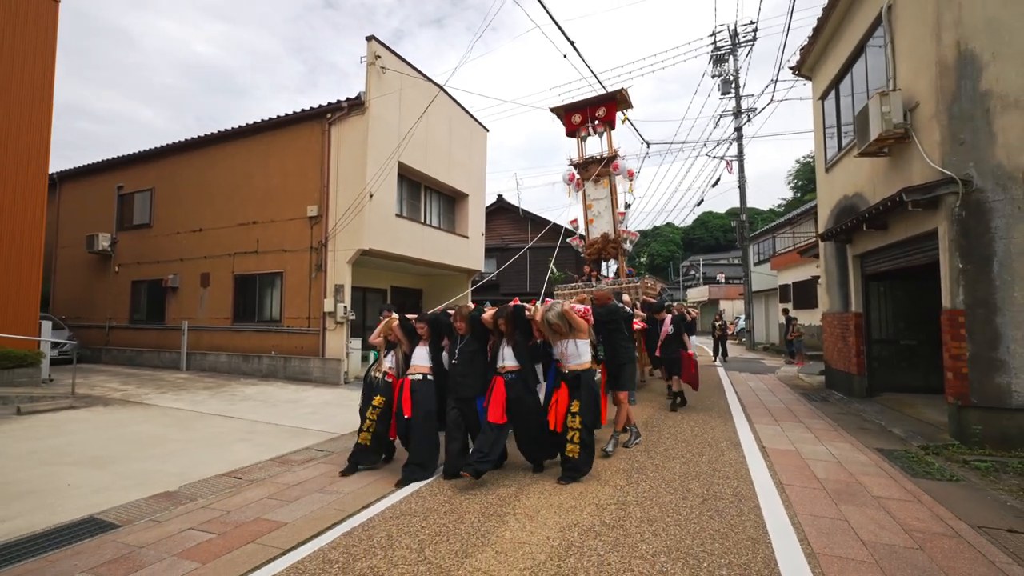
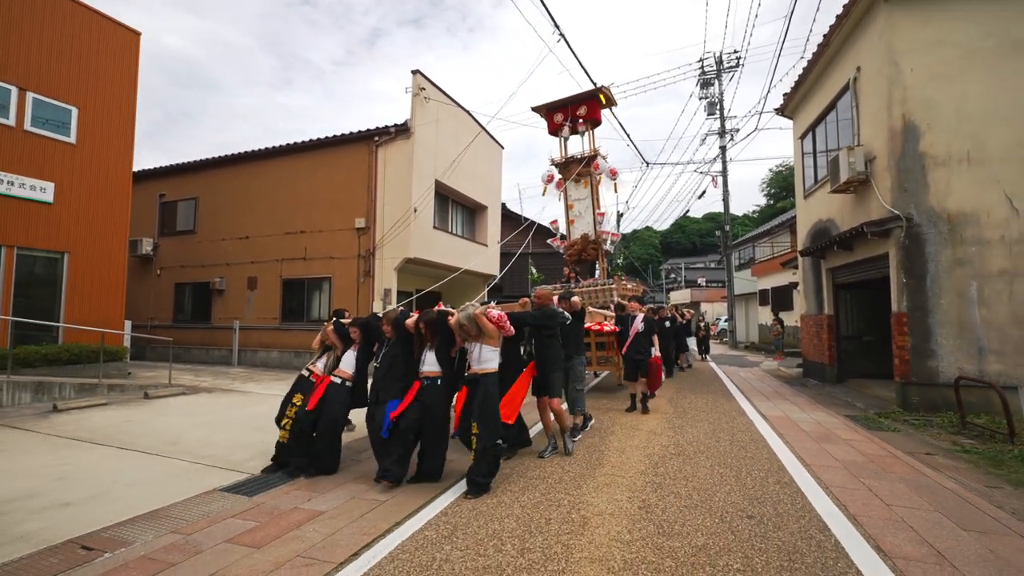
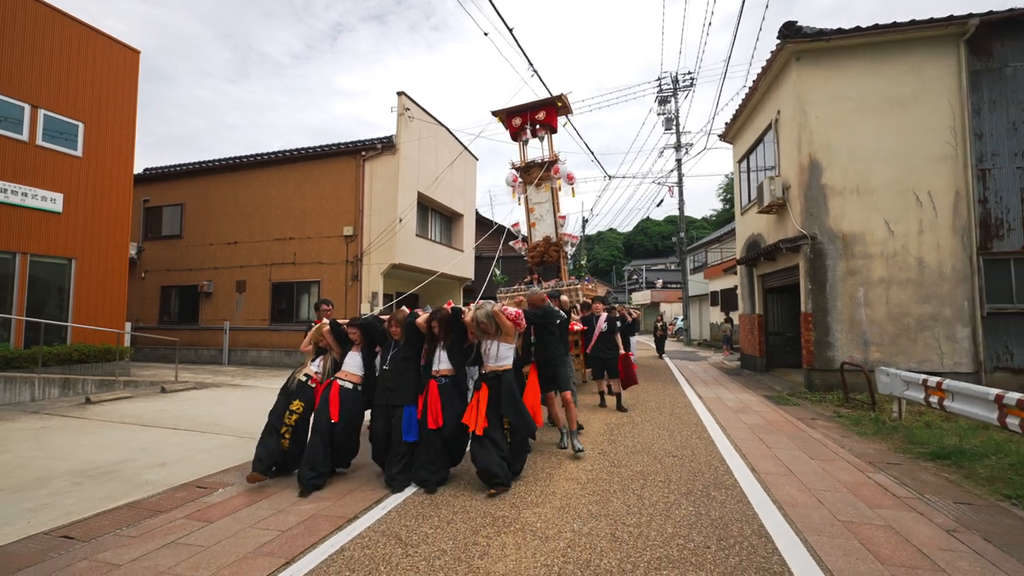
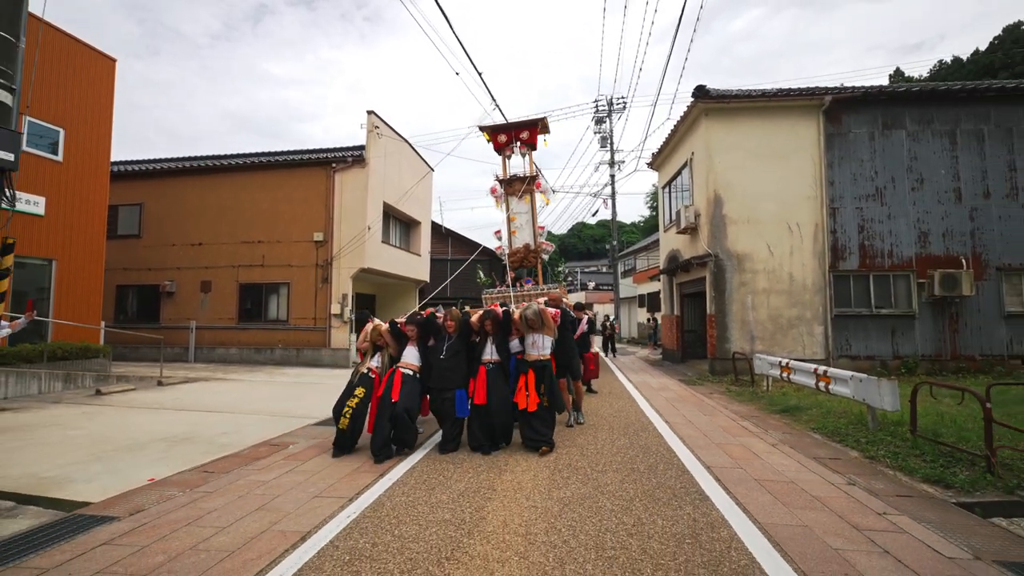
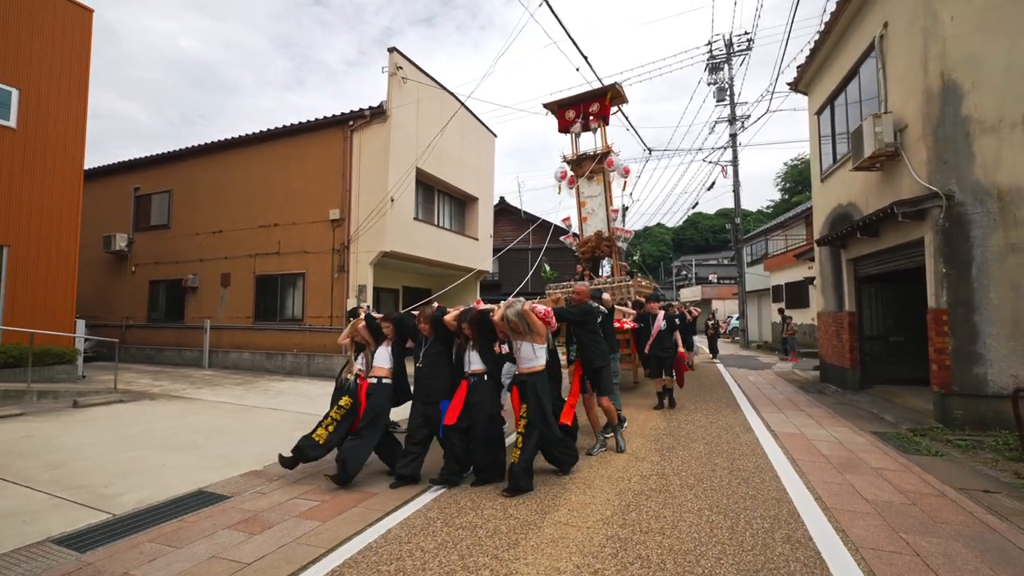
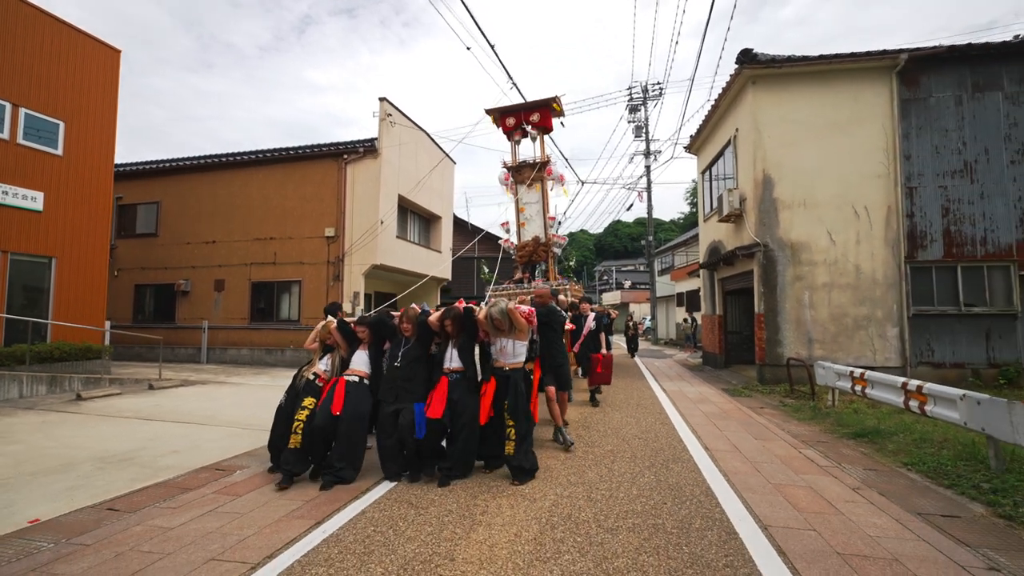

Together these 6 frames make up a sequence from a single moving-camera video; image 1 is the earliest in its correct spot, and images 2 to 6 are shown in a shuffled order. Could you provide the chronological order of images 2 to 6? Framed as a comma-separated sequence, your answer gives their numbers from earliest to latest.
5, 2, 3, 6, 4
